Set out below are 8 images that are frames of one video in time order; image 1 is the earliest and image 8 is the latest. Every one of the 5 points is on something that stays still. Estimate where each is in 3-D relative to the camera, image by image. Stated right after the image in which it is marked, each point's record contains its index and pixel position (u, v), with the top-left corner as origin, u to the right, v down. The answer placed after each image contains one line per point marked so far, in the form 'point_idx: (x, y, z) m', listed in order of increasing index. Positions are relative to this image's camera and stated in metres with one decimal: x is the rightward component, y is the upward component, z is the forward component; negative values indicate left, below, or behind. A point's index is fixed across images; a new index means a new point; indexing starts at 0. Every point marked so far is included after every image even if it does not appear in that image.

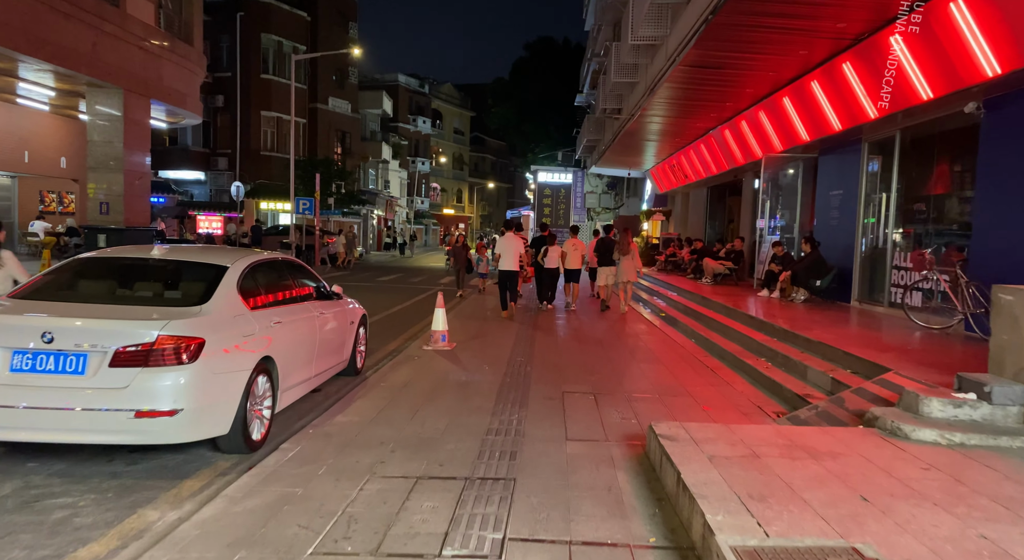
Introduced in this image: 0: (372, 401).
0: (-1.4, -1.2, +6.2) m
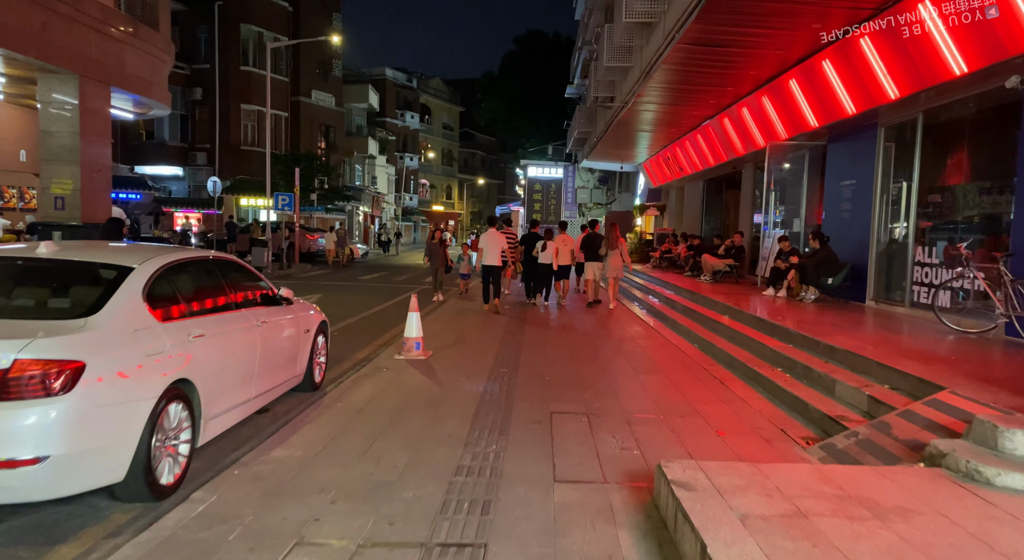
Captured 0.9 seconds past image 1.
0: (-1.6, -1.2, +5.2) m
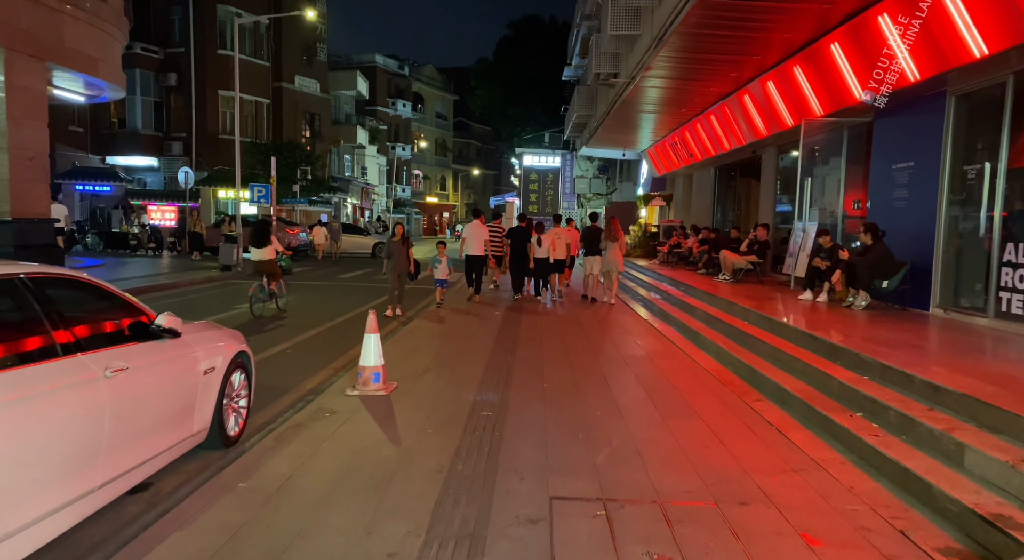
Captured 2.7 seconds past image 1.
0: (-1.7, -1.4, +3.4) m
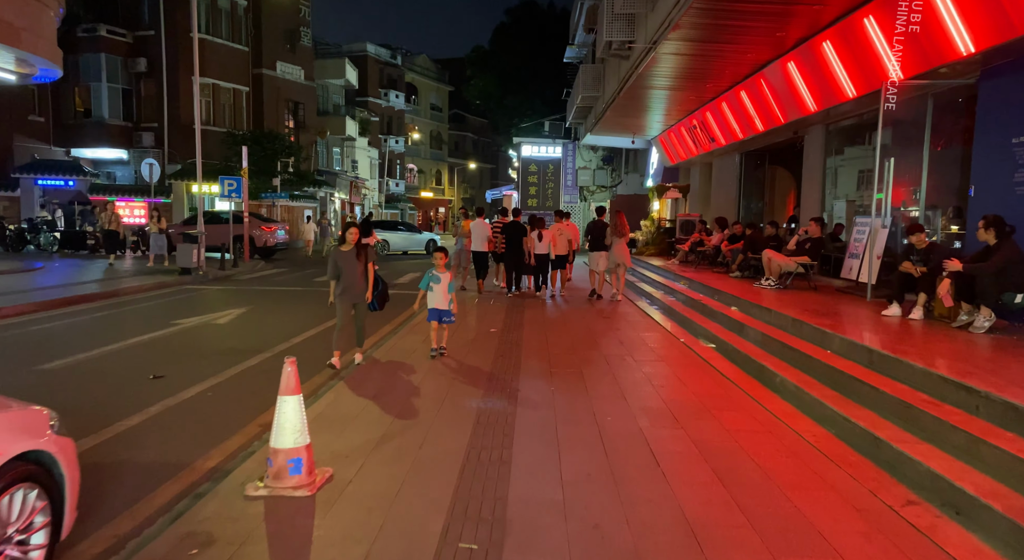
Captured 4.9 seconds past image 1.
0: (-1.7, -1.6, +1.1) m
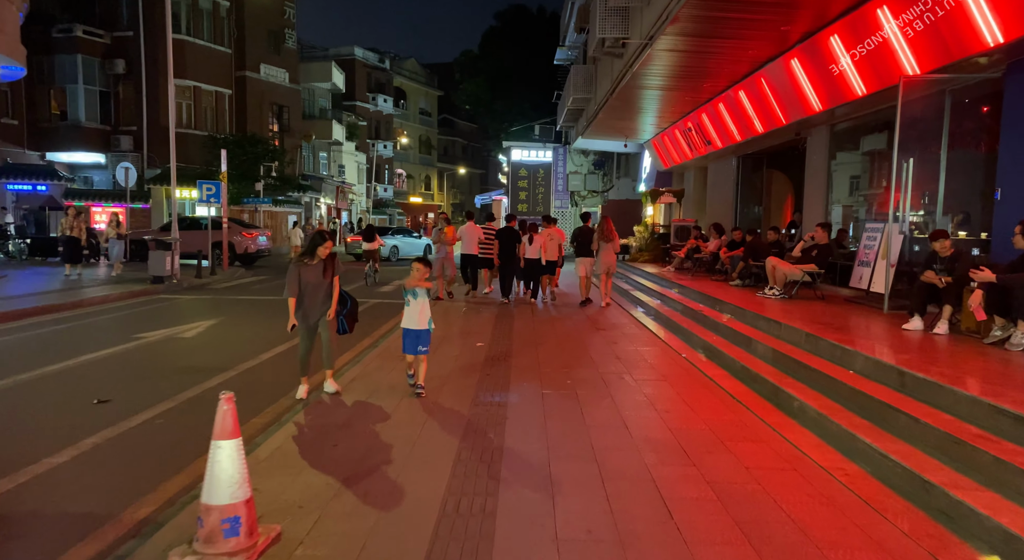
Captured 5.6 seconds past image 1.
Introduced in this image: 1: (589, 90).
0: (-1.7, -1.7, +0.4) m
1: (+2.4, +5.9, +19.2) m
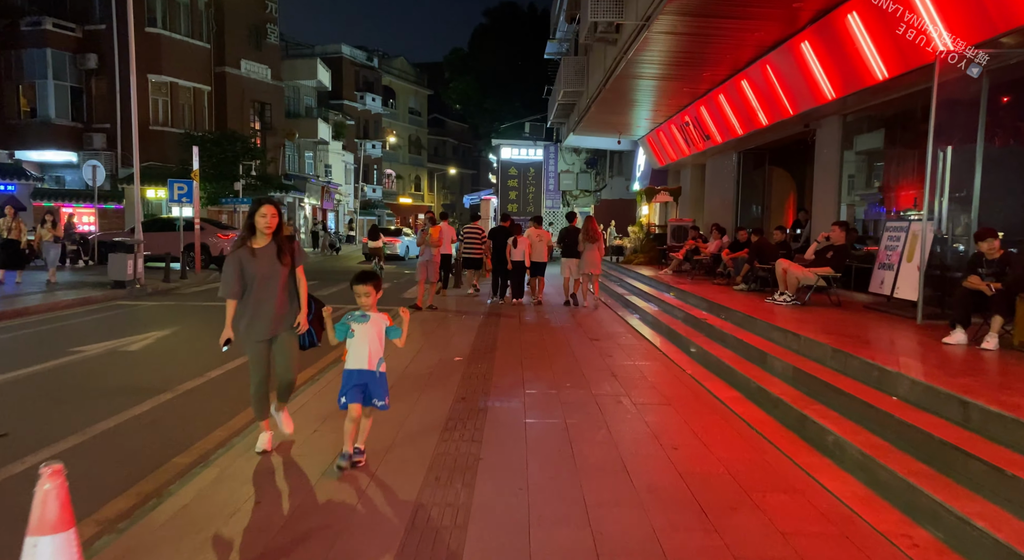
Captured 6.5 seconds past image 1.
0: (-1.8, -1.7, -0.6) m
1: (+2.0, +5.8, +18.2) m
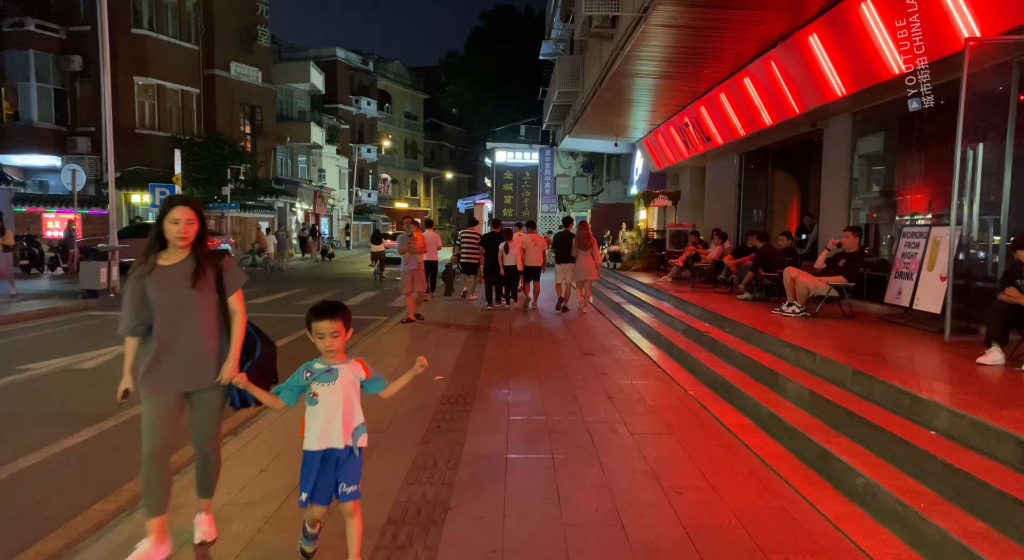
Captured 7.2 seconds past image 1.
0: (-2.0, -1.8, -1.3) m
1: (+1.8, +5.6, +17.6) m
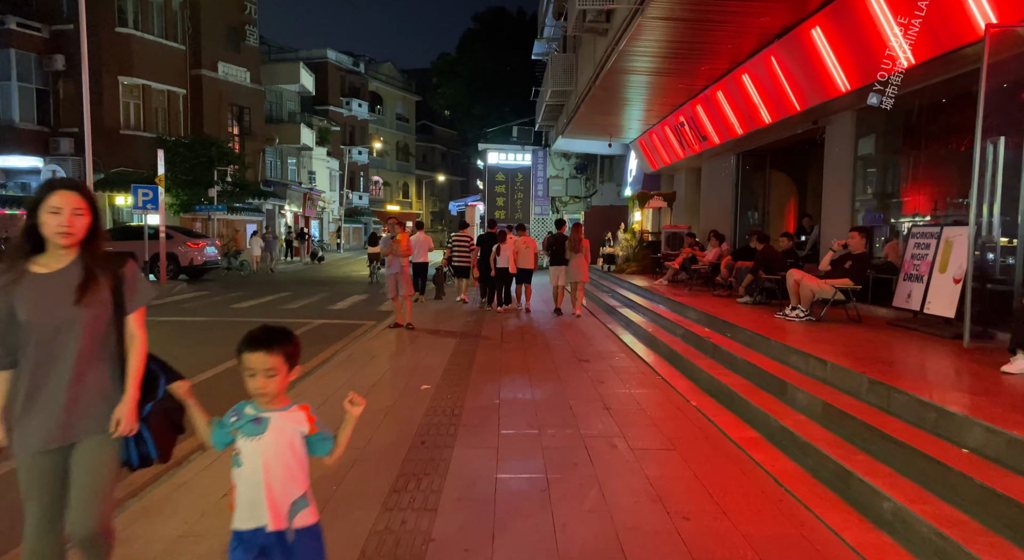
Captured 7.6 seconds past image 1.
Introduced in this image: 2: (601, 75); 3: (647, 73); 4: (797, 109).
0: (-2.0, -1.8, -1.7) m
1: (+1.6, +5.5, +17.2) m
2: (+1.8, +4.2, +12.4) m
3: (+2.7, +4.1, +12.1) m
4: (+4.7, +2.8, +10.2) m
